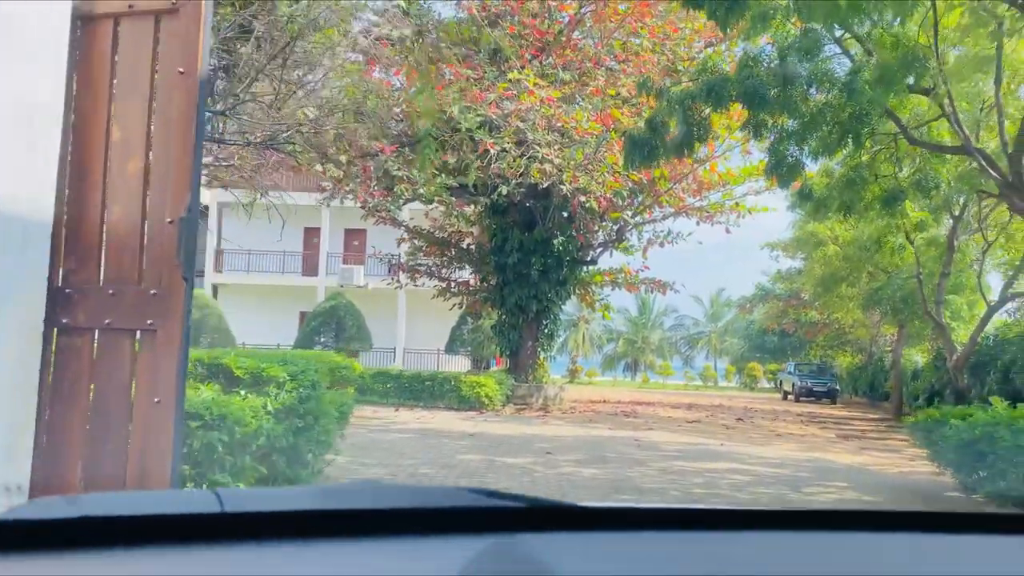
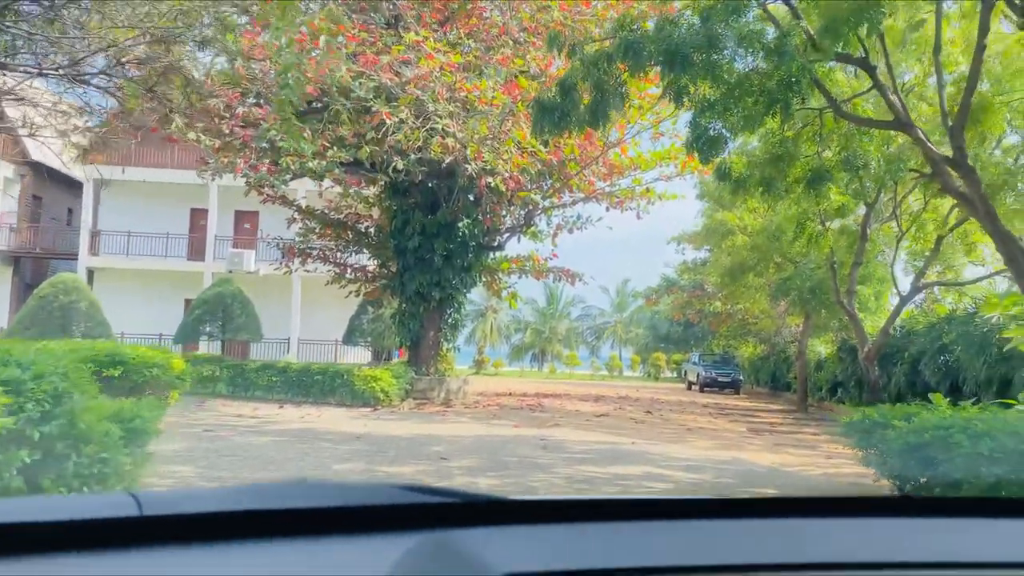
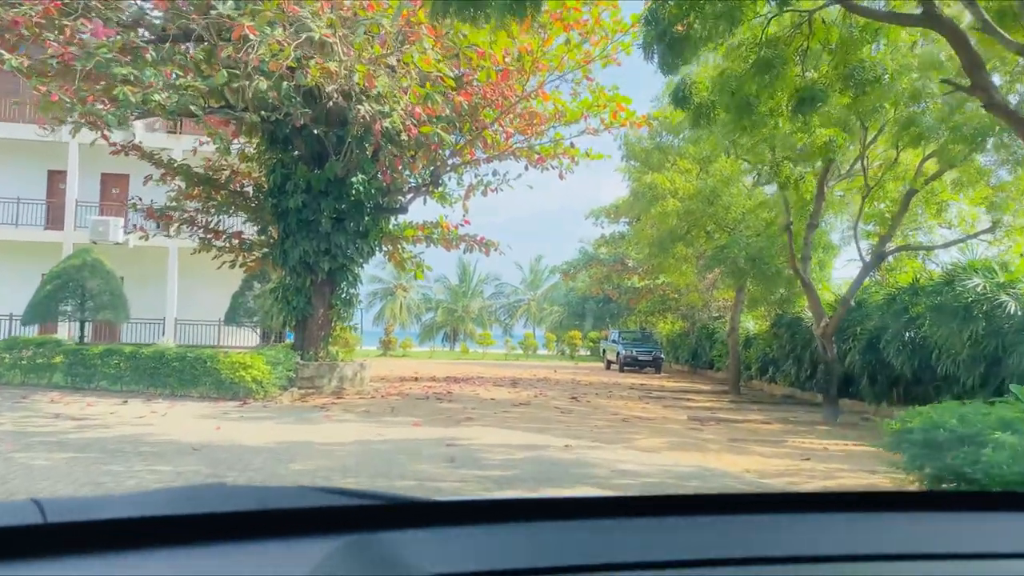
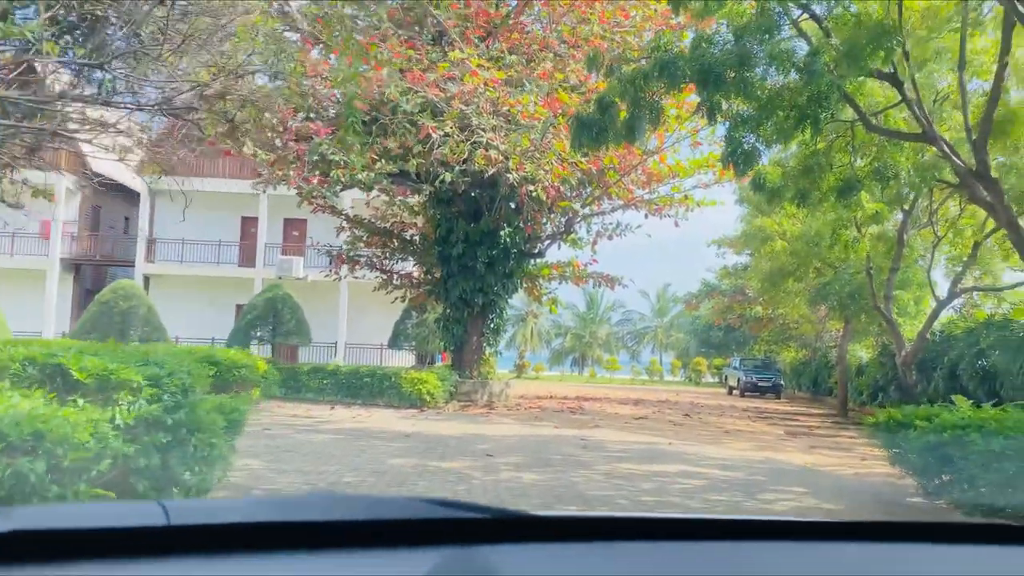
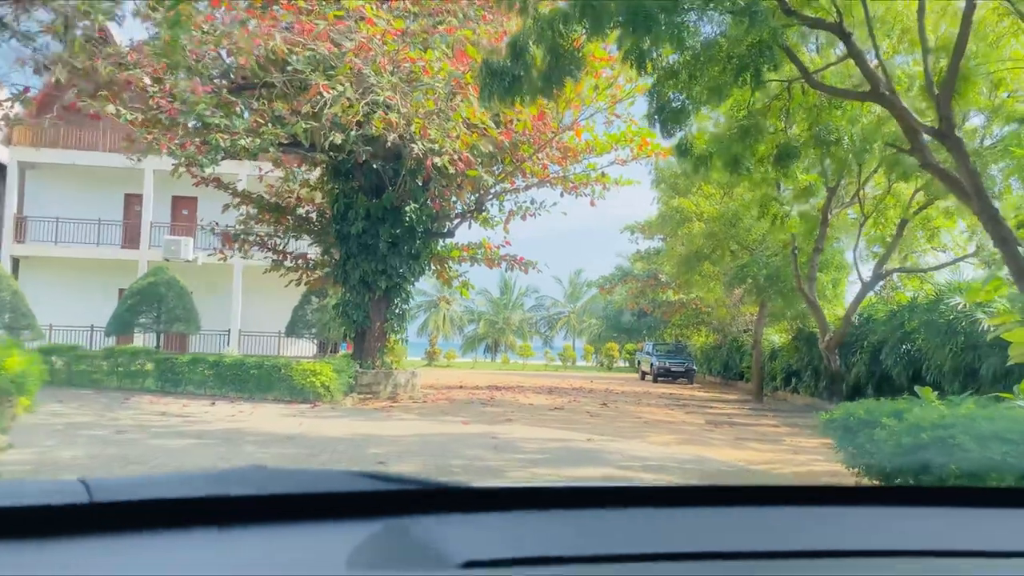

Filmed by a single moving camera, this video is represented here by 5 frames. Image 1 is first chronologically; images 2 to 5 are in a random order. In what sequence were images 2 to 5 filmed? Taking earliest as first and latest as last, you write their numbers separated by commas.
4, 2, 5, 3
